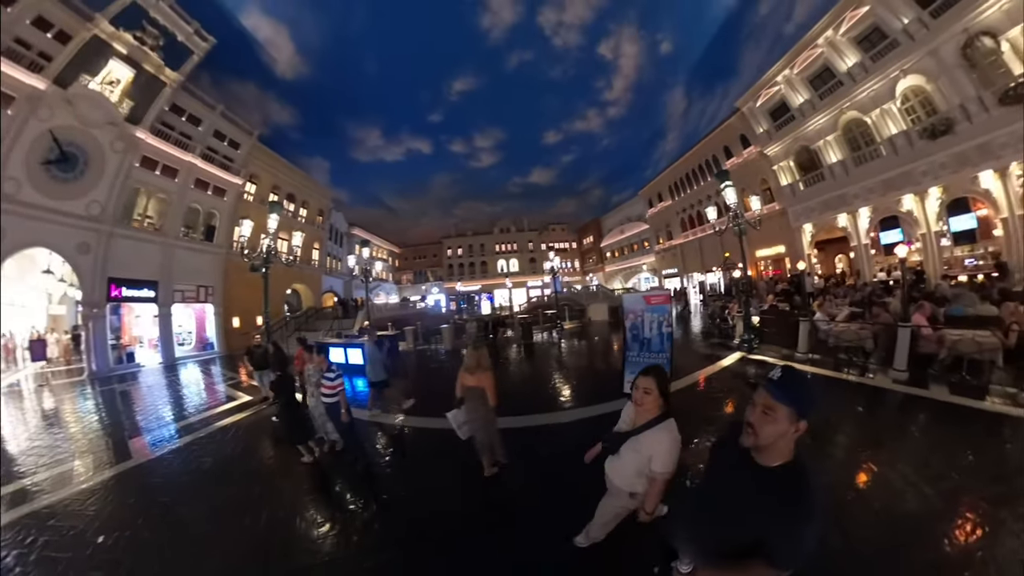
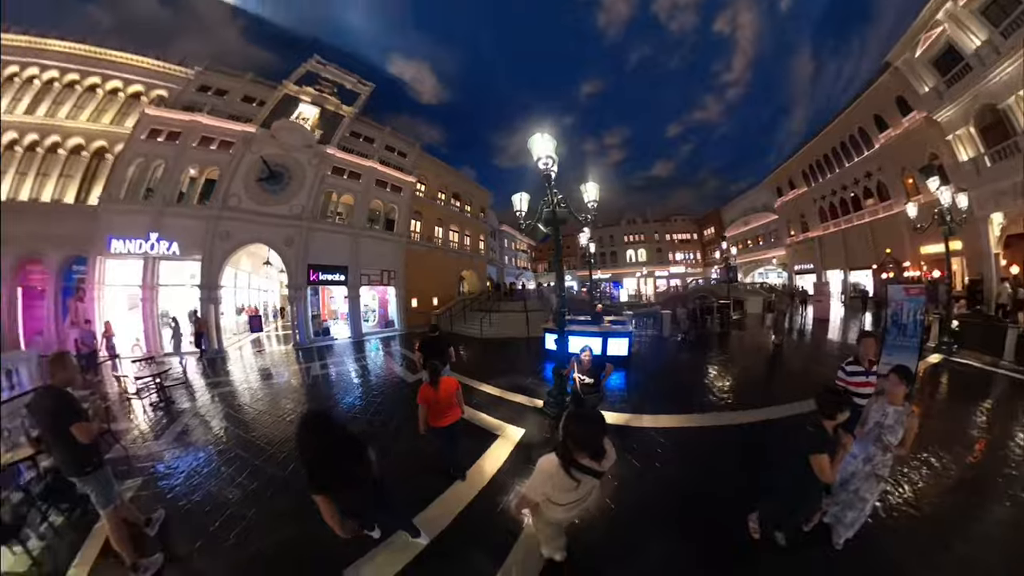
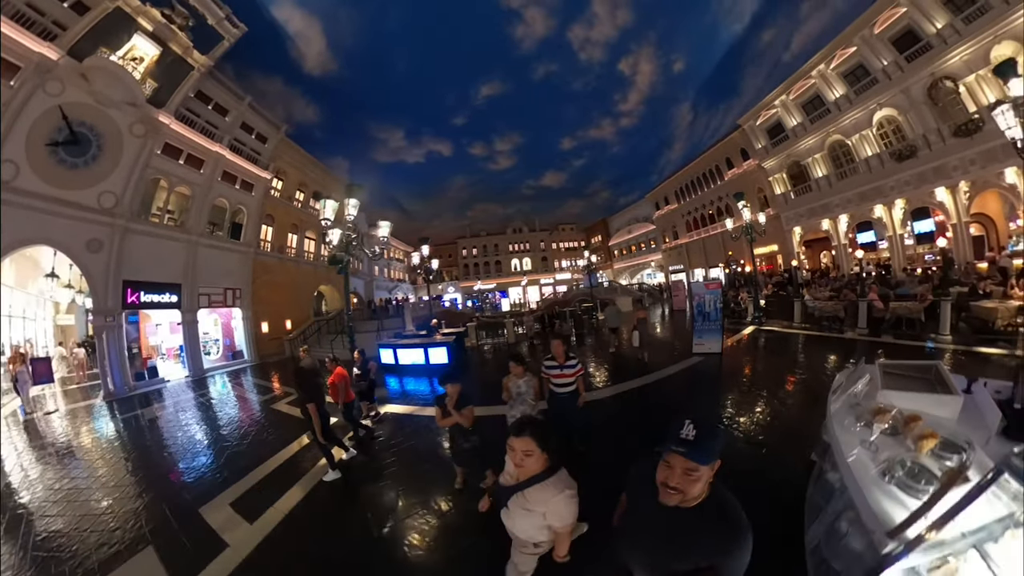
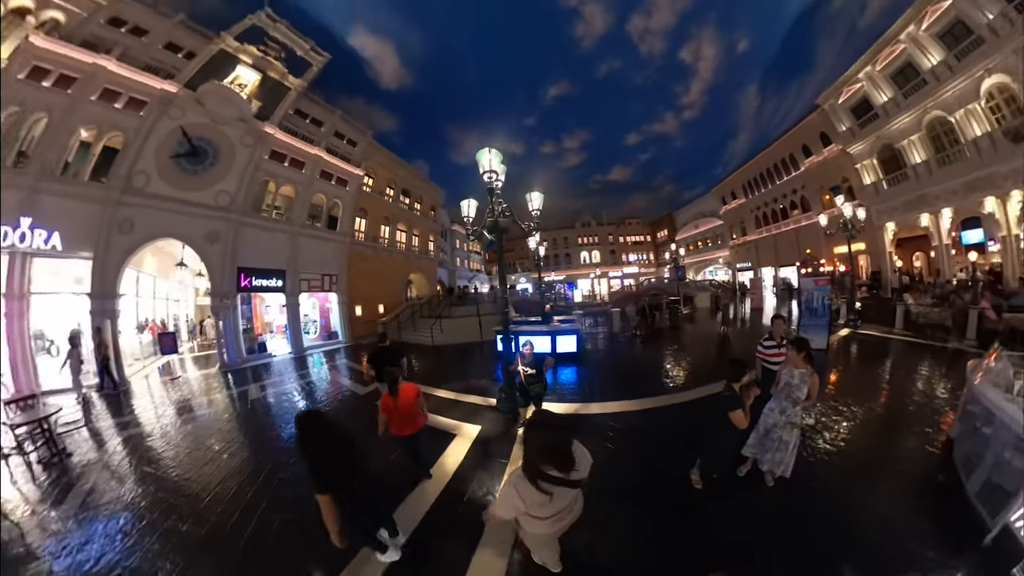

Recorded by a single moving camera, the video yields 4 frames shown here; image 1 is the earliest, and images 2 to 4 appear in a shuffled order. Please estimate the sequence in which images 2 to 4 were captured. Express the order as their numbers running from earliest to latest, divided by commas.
3, 4, 2
